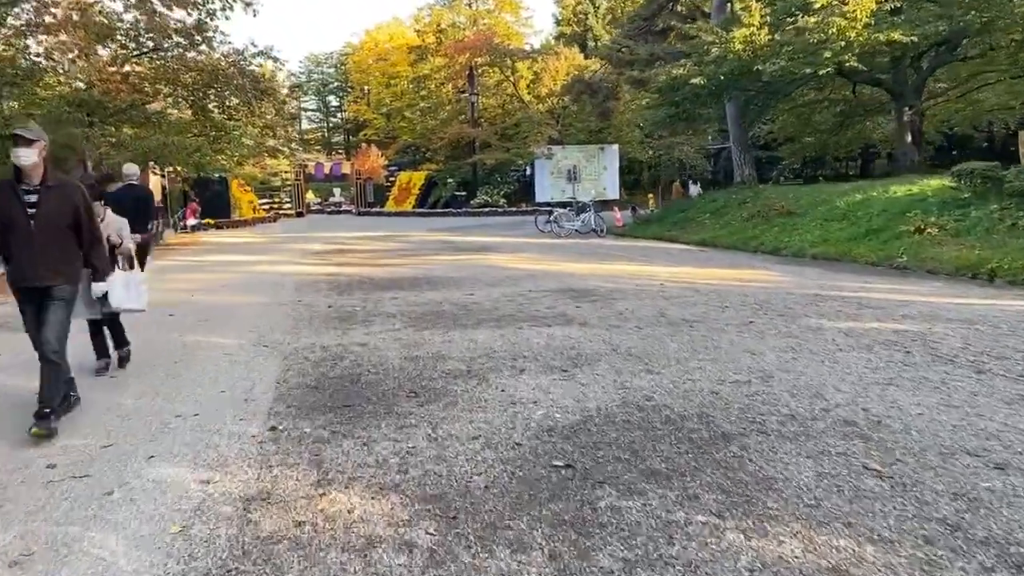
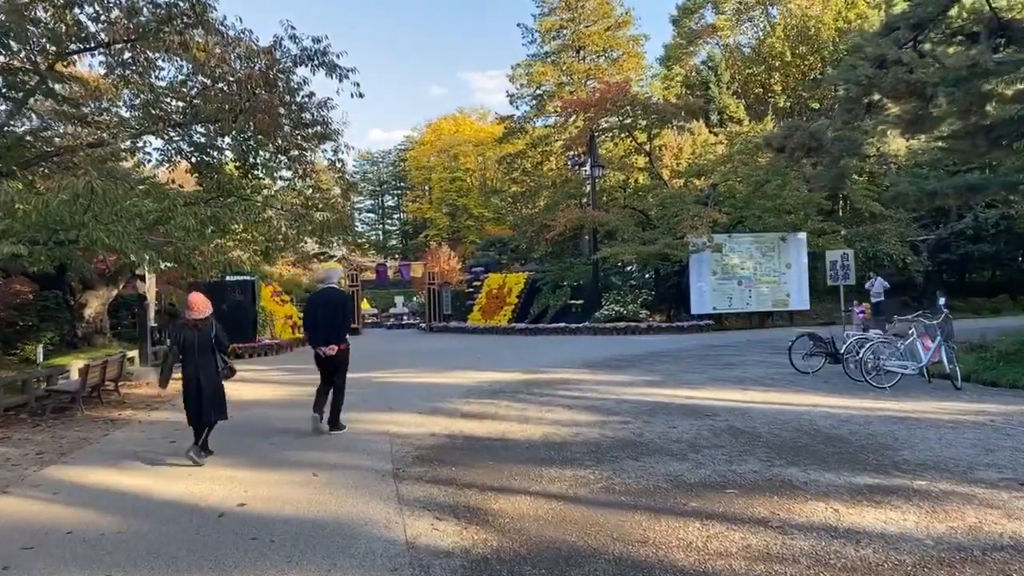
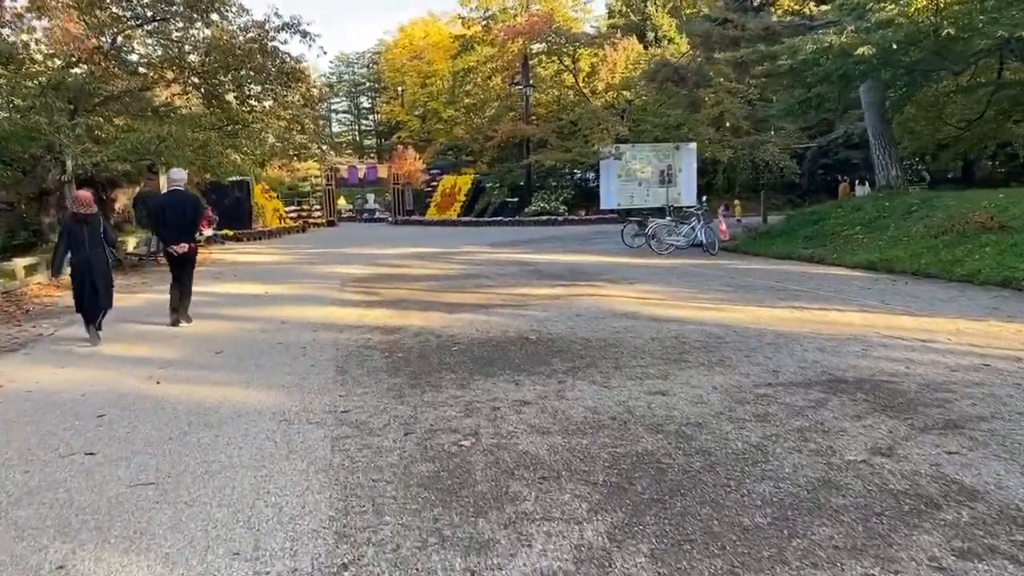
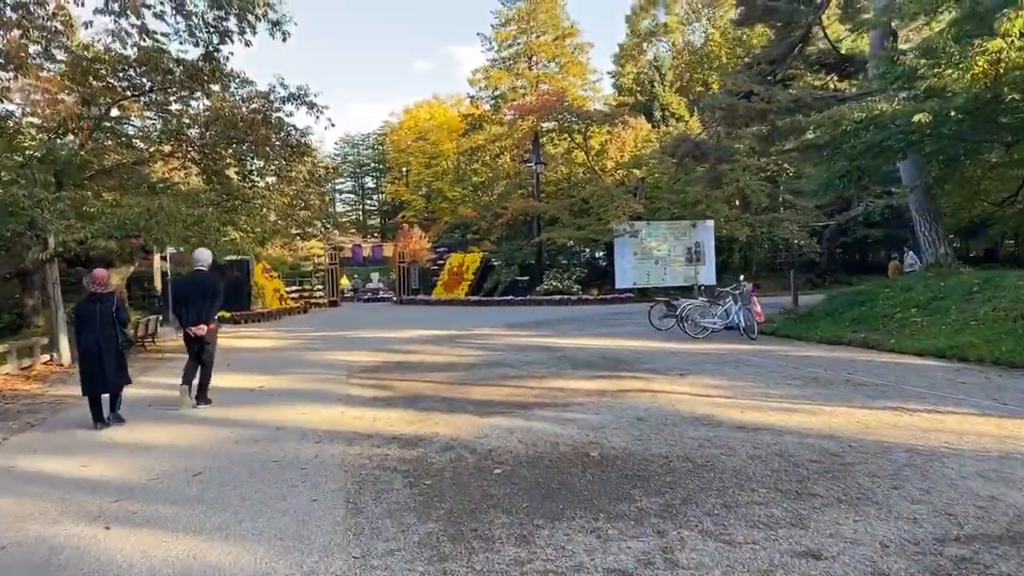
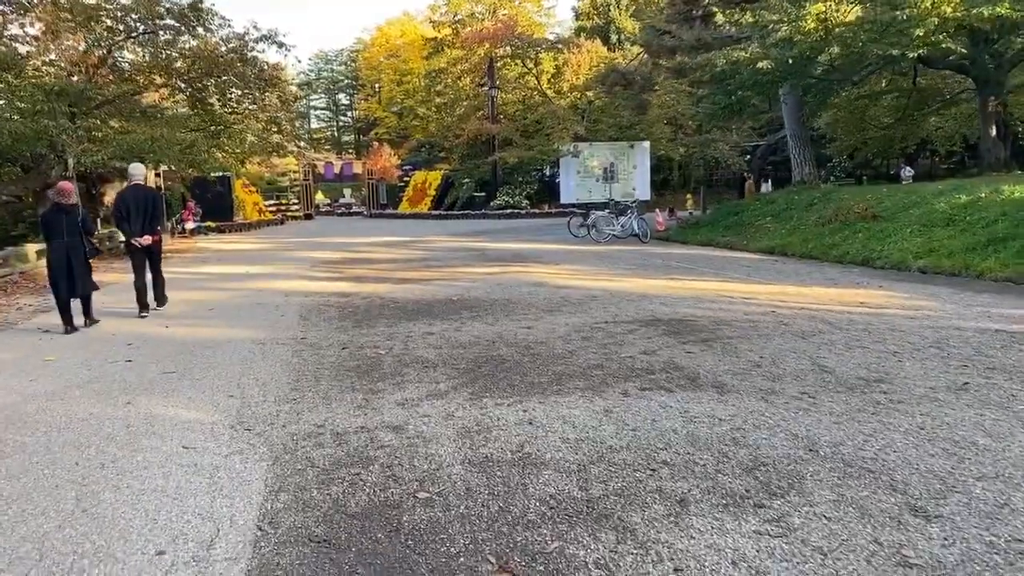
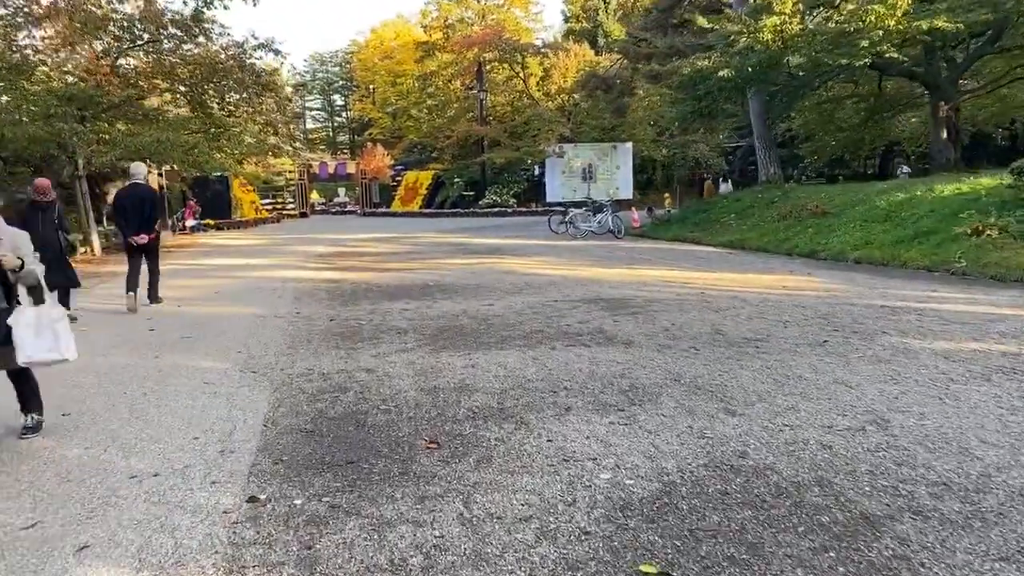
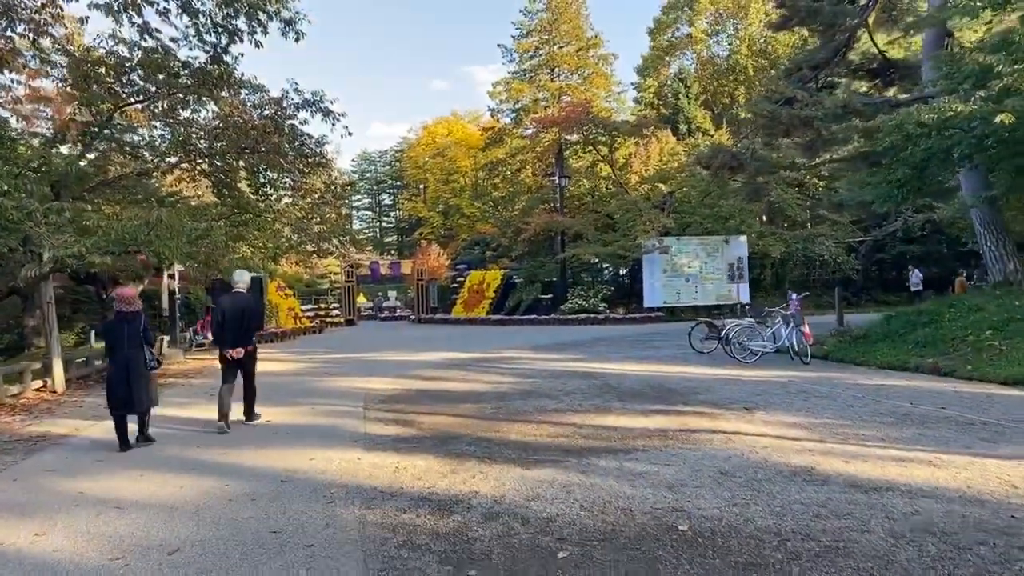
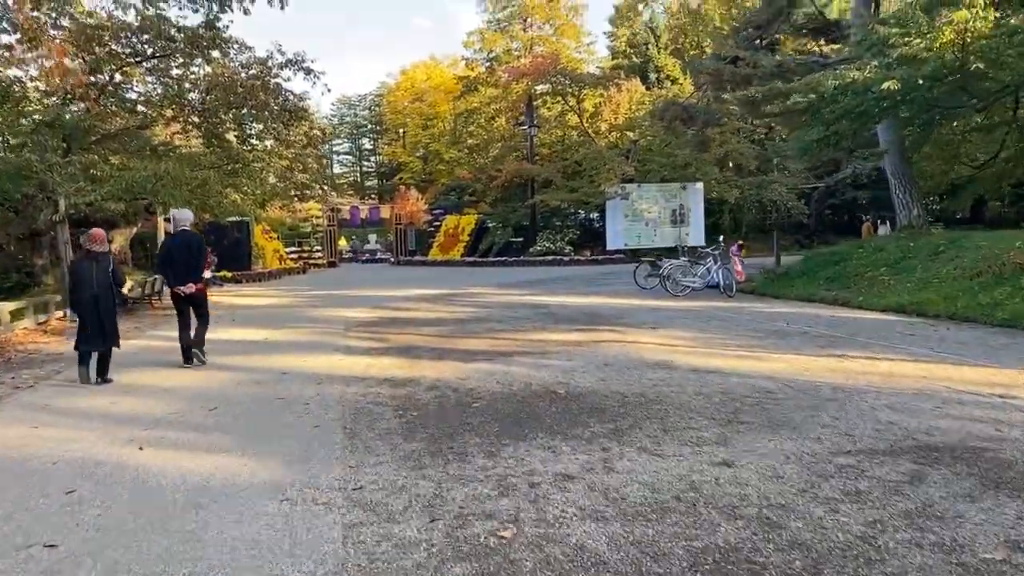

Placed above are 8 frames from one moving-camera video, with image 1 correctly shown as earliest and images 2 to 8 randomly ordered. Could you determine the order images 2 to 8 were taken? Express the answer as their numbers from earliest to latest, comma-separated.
6, 5, 3, 8, 4, 7, 2
